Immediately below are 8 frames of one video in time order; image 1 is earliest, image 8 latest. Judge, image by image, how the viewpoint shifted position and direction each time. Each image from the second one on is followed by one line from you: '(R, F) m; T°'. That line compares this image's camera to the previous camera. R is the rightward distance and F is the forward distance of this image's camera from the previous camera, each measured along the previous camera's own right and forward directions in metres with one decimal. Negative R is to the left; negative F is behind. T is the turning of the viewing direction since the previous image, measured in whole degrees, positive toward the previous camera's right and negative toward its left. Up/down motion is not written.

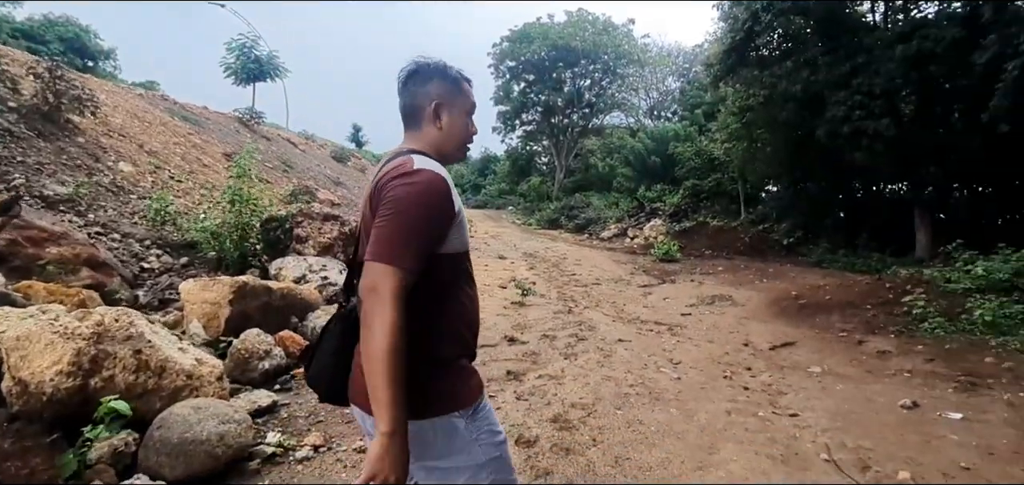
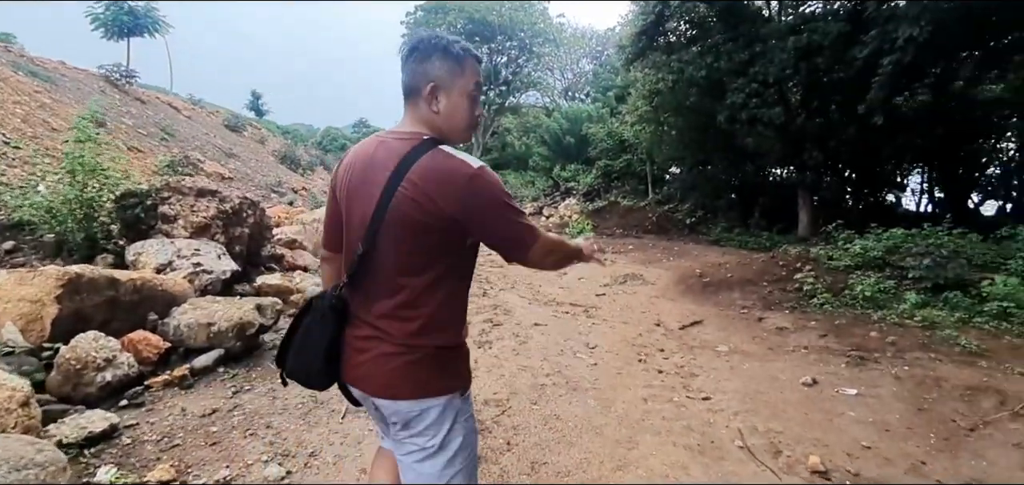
(+0.1, +0.4) m; +9°
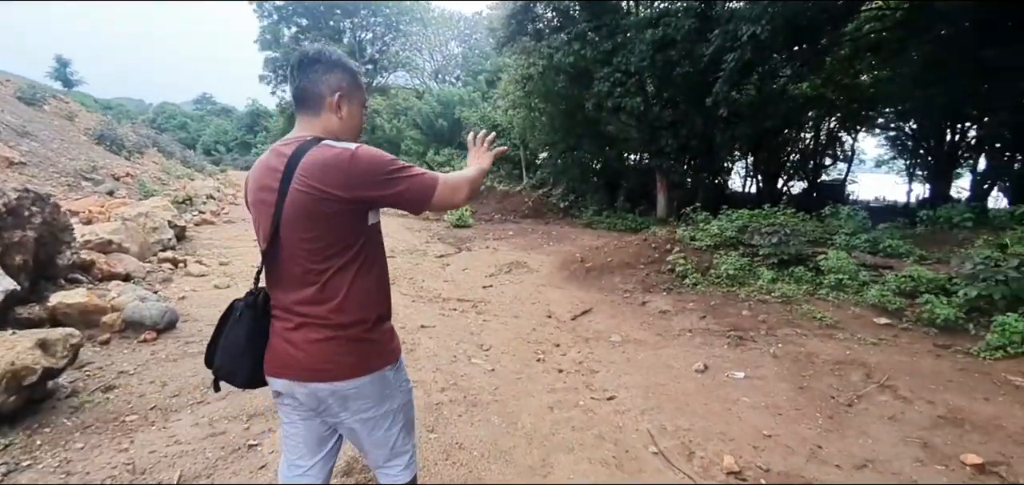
(-0.1, +0.5) m; +14°
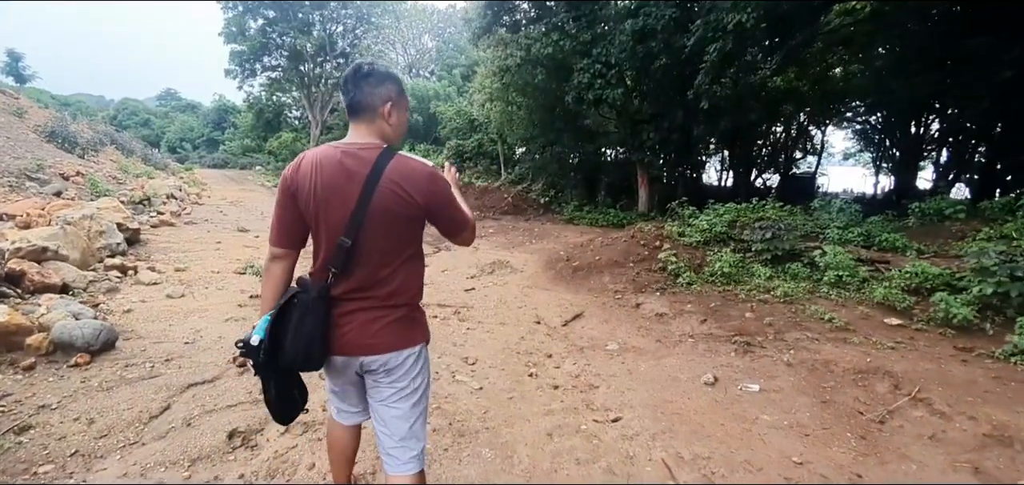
(-0.1, +0.5) m; +3°
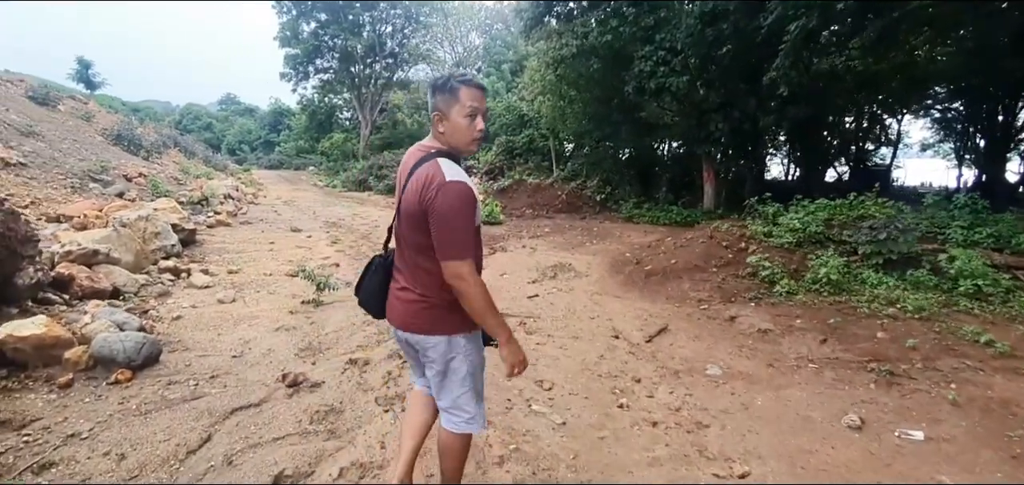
(-0.3, +0.6) m; -5°
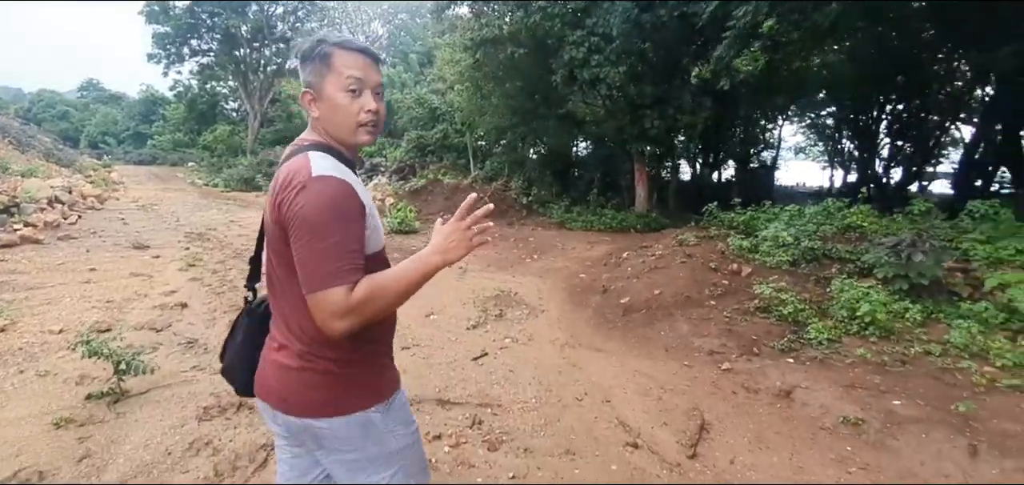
(-0.2, +1.9) m; +10°
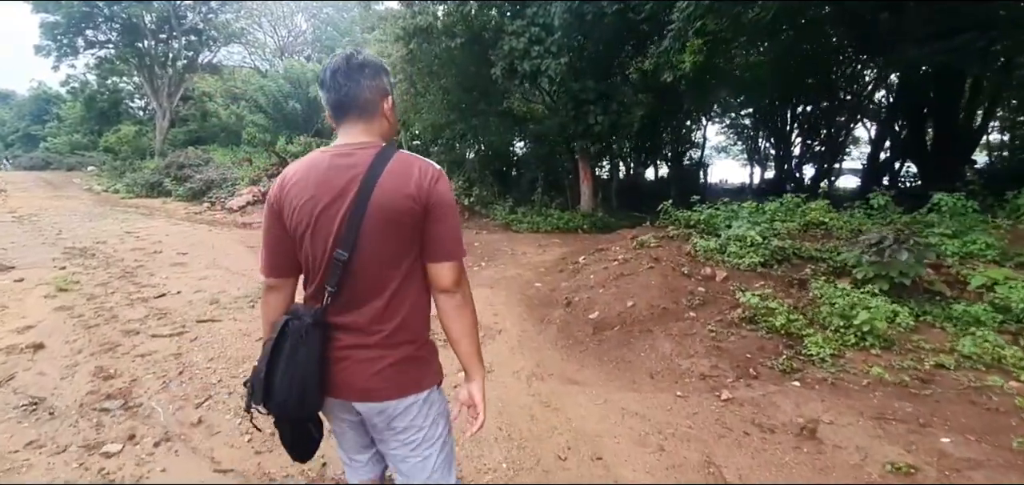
(-0.1, +0.8) m; +7°
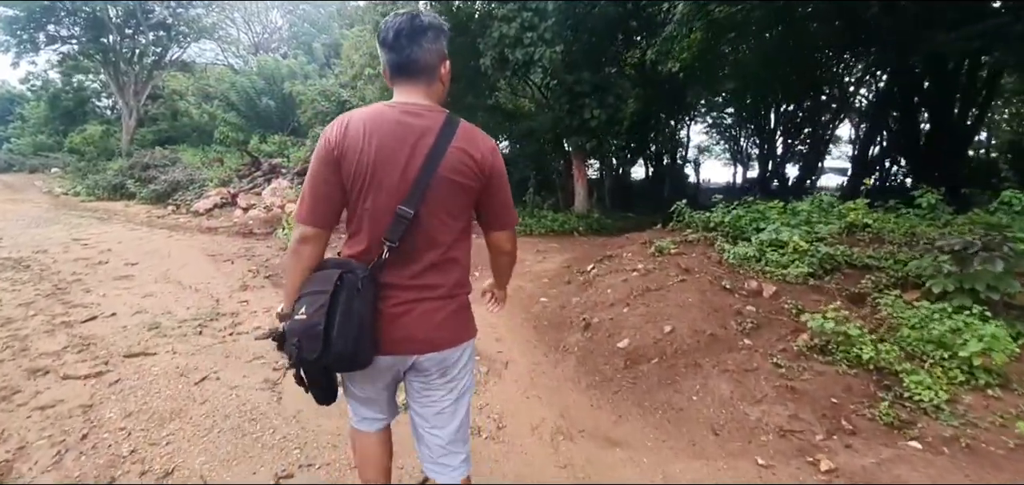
(-0.2, +0.9) m; +2°
